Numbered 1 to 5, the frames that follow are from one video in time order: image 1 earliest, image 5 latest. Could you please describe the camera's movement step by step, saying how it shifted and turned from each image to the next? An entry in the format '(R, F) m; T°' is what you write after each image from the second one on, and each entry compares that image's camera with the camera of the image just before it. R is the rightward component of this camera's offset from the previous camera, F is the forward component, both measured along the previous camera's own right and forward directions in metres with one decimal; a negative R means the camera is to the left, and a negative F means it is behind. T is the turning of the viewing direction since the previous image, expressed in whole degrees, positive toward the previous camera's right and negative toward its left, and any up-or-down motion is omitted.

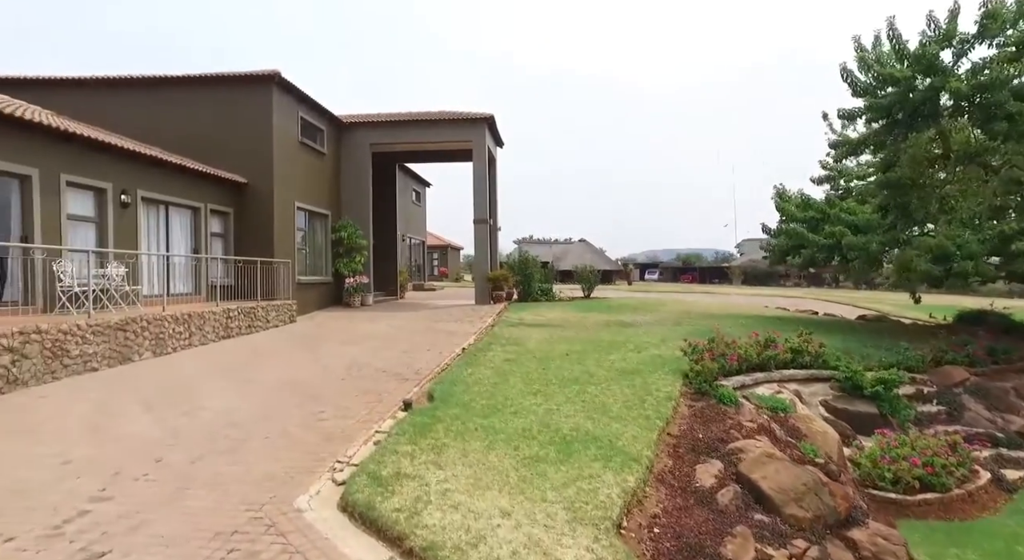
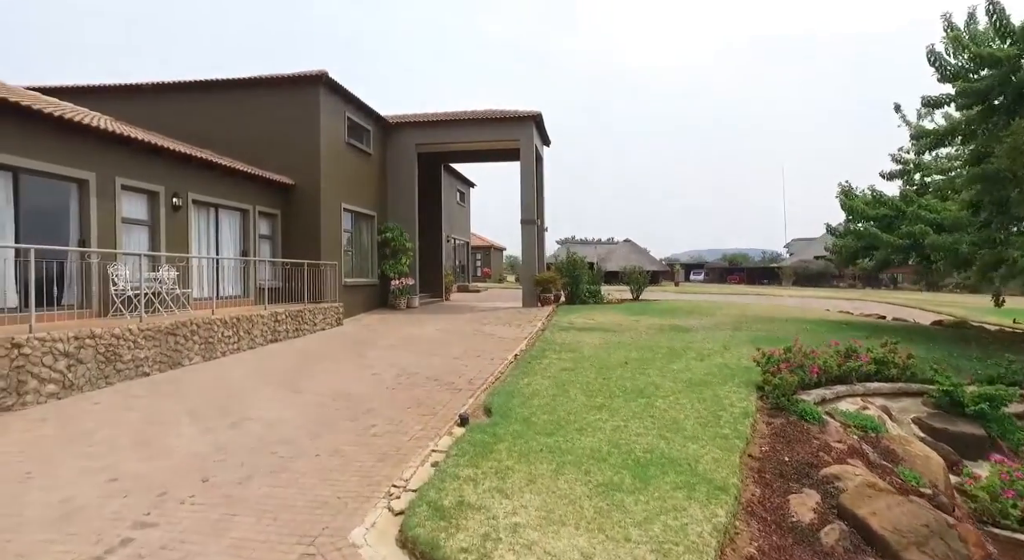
(-0.2, +0.4) m; -4°
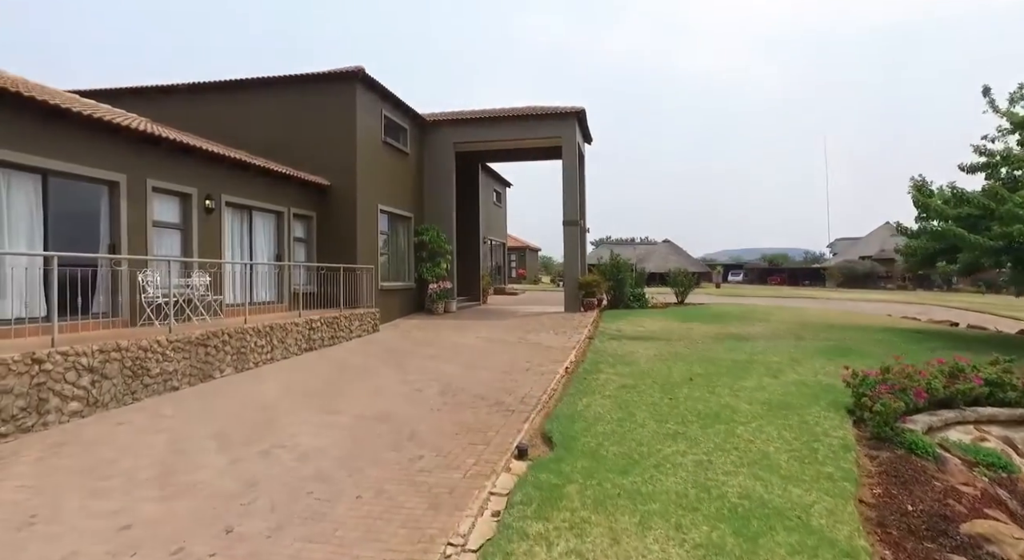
(-0.3, +0.7) m; -3°
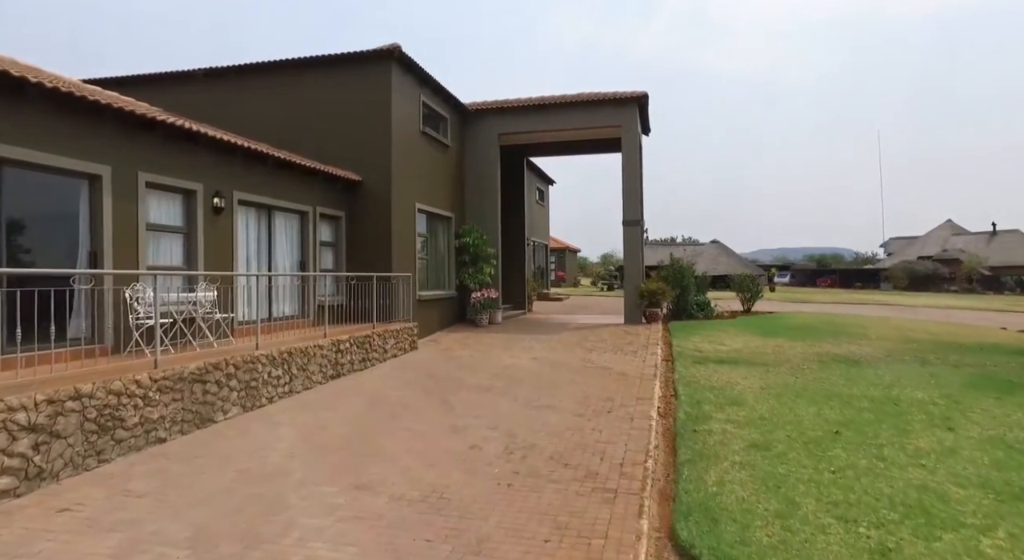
(-0.5, +1.9) m; -3°
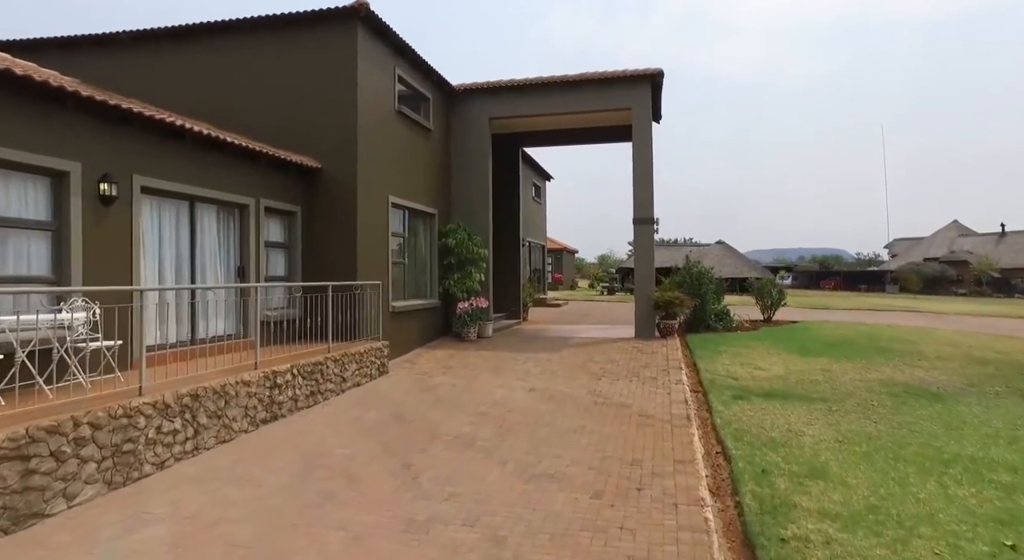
(+0.1, +2.1) m; 0°
